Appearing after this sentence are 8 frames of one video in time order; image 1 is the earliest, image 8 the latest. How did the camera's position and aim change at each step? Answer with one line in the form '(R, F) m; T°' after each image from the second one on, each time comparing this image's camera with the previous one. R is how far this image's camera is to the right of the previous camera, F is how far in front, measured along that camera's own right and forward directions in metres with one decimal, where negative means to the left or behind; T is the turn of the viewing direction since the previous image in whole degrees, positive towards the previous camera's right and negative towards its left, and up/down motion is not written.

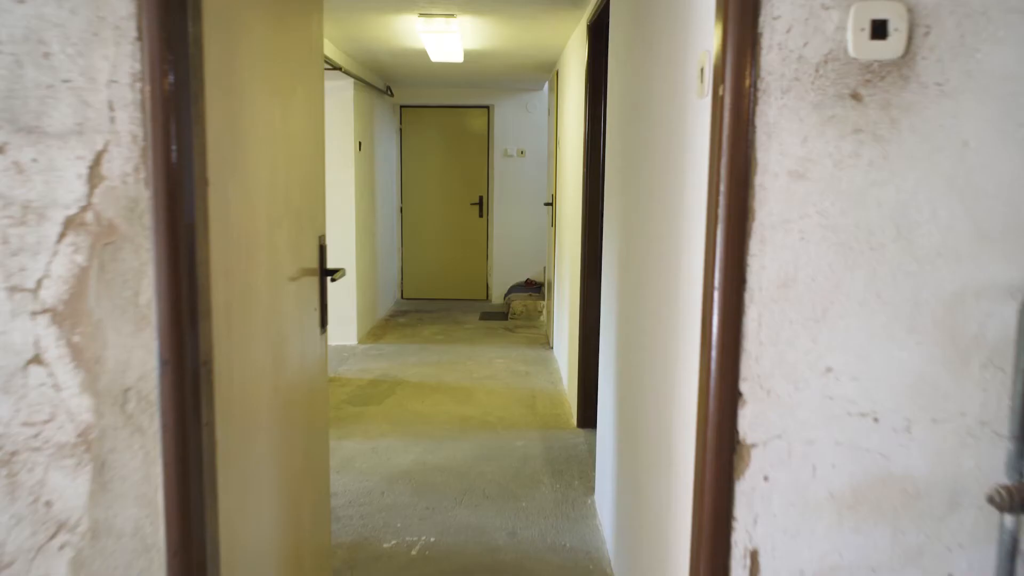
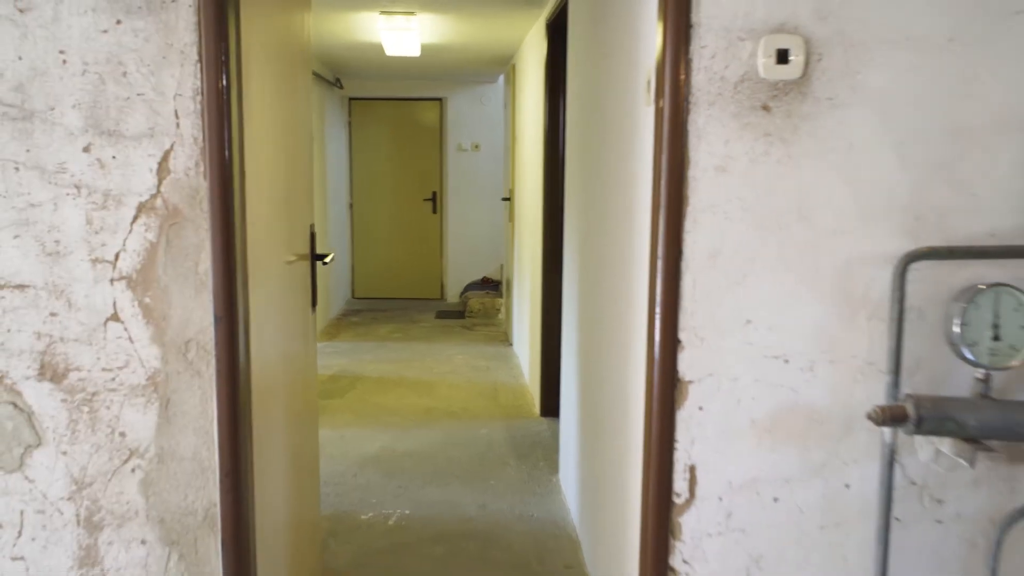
(0.0, -0.3) m; +2°
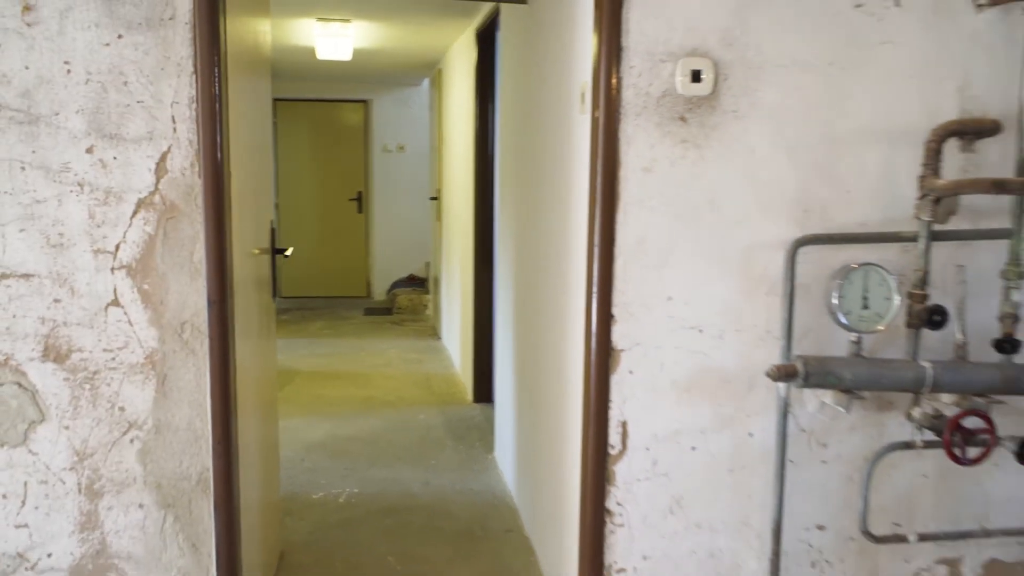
(-0.1, -0.2) m; +7°
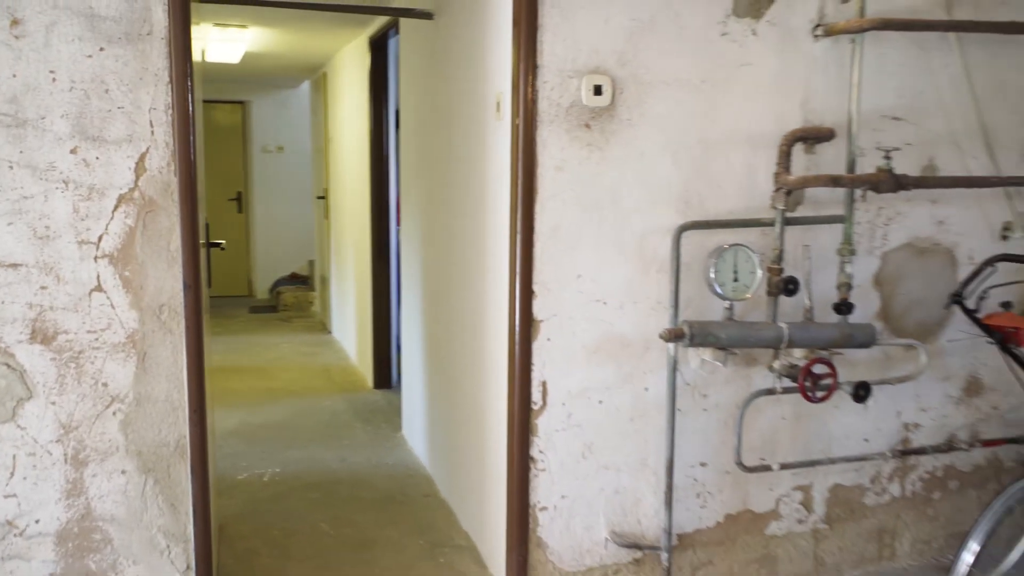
(-0.2, -0.3) m; +9°
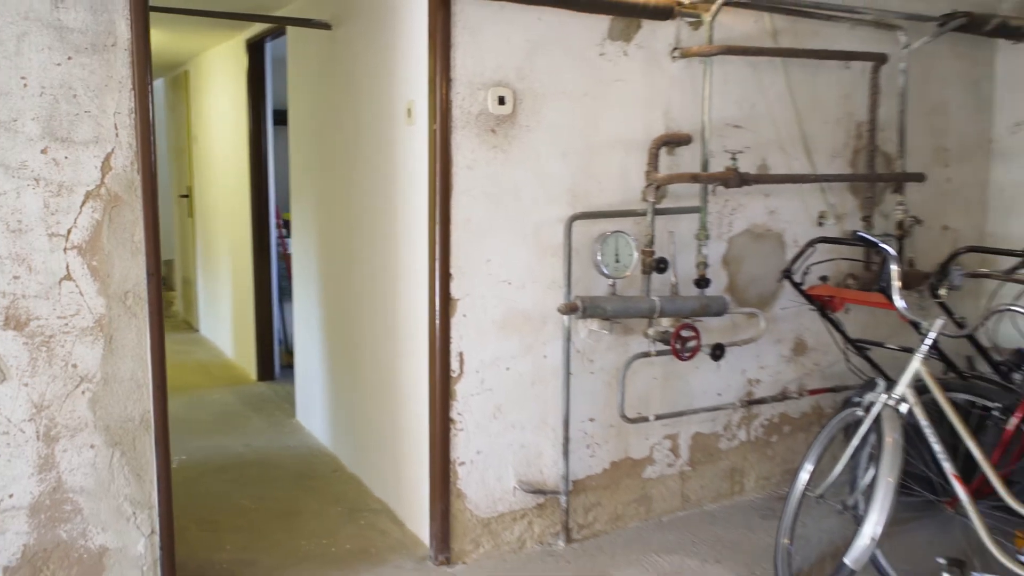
(-0.2, -0.3) m; +11°
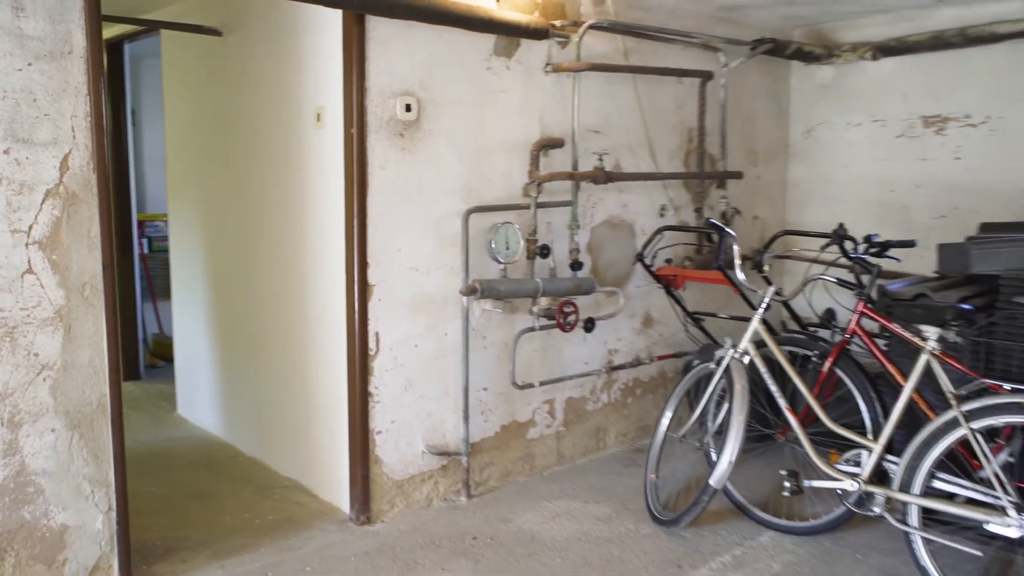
(-0.3, -0.3) m; +13°
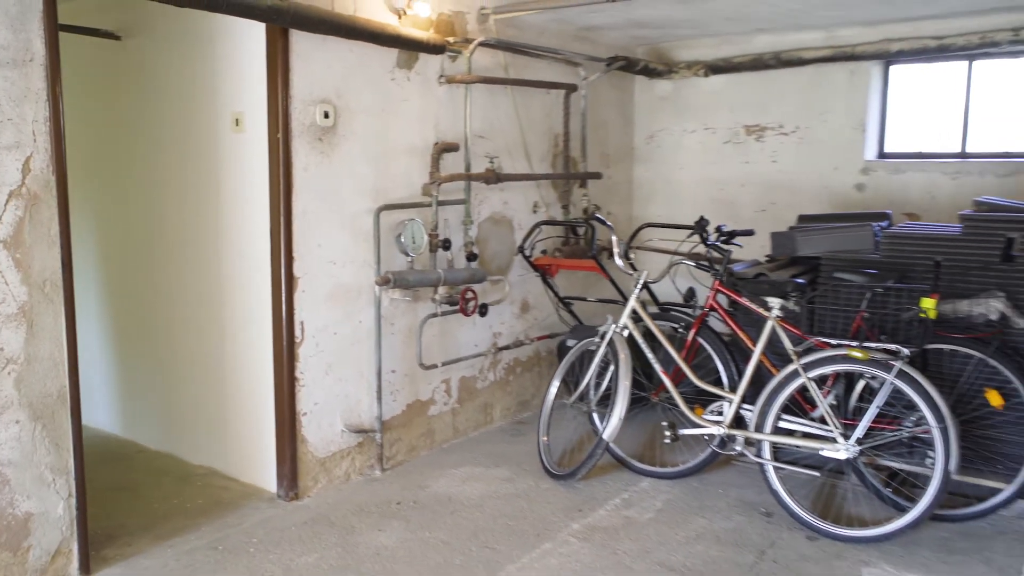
(-0.4, -0.3) m; +12°
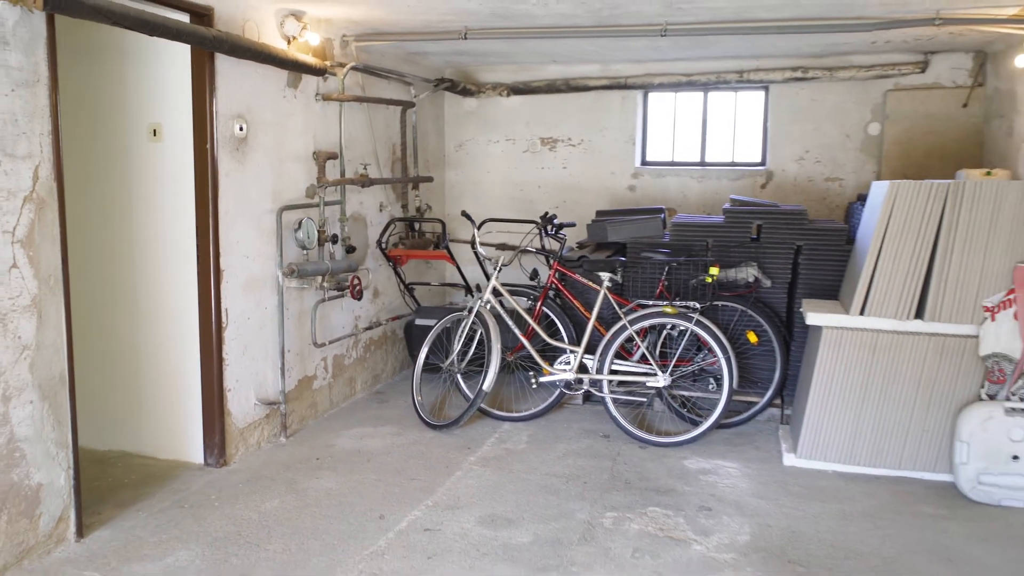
(-0.8, -0.6) m; +19°
